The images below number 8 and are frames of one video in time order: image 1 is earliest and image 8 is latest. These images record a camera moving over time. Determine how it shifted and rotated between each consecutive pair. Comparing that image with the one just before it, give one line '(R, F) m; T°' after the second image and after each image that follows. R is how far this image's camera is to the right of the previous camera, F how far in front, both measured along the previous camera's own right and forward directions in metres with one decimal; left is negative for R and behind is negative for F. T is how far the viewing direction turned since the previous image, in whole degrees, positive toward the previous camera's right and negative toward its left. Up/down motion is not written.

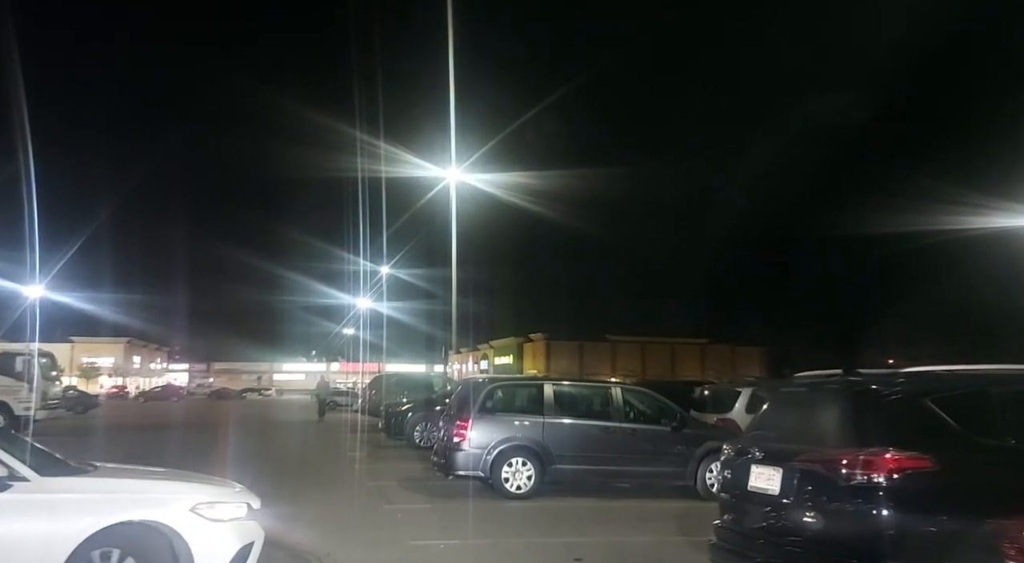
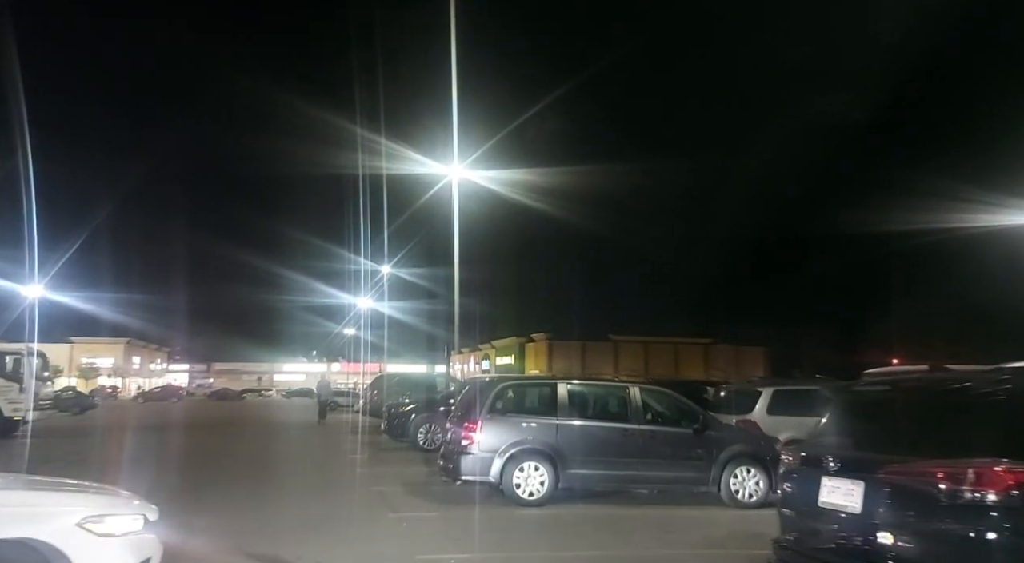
(-0.1, +0.6) m; 0°
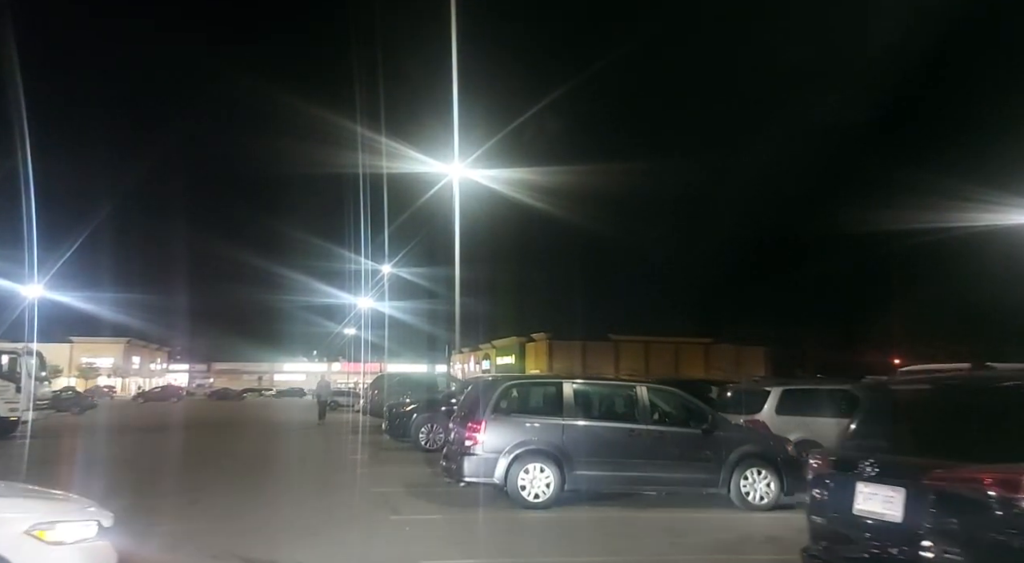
(-0.1, +0.2) m; 0°
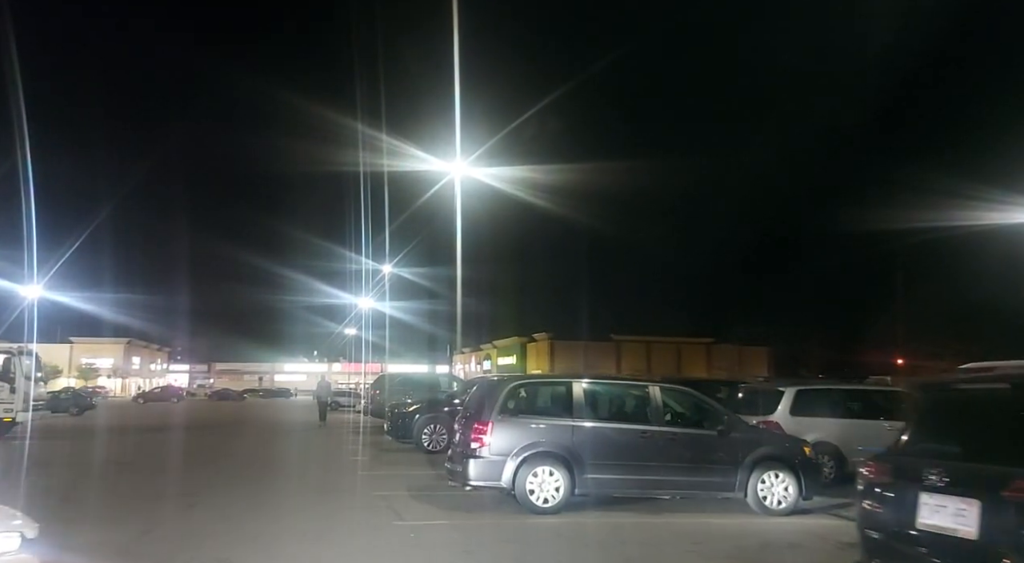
(-0.1, +0.3) m; 0°
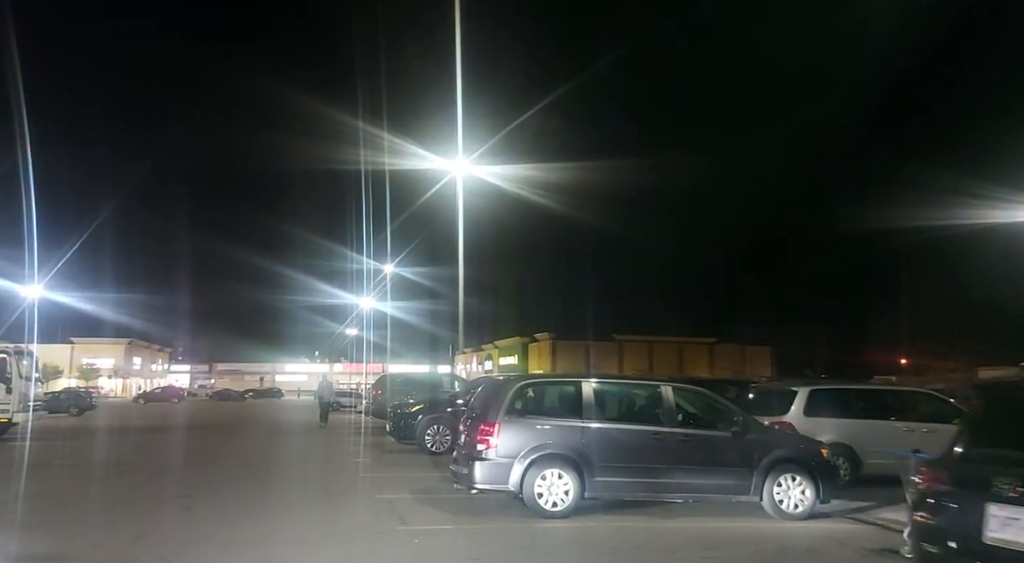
(-0.1, +0.3) m; 0°
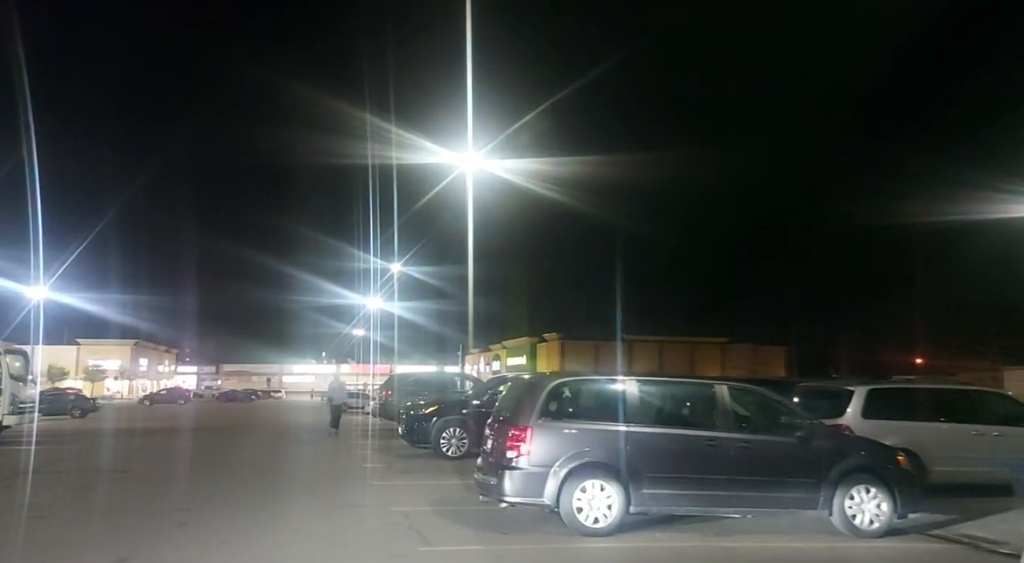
(-0.3, +1.0) m; 0°
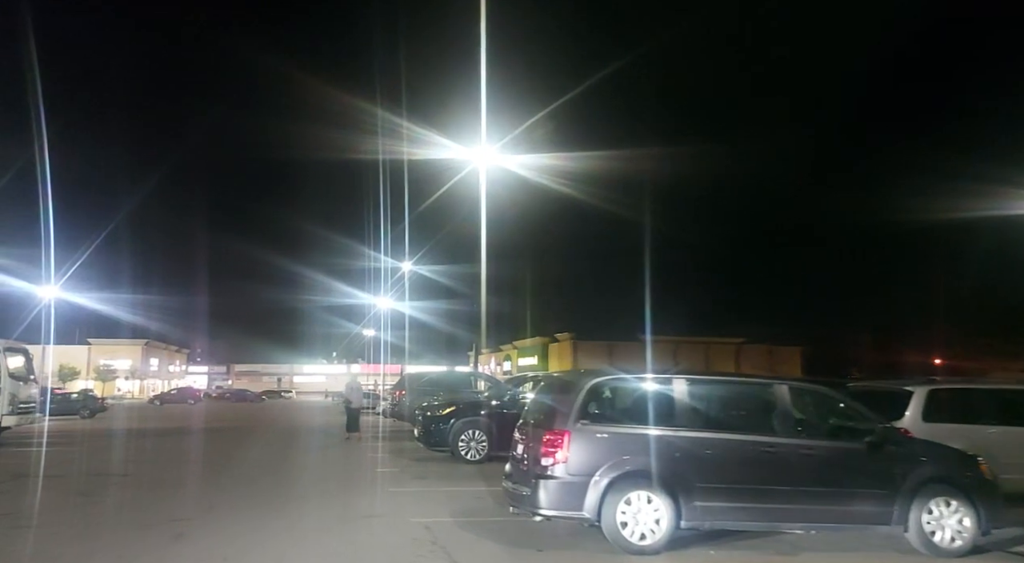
(-0.2, +0.8) m; -1°
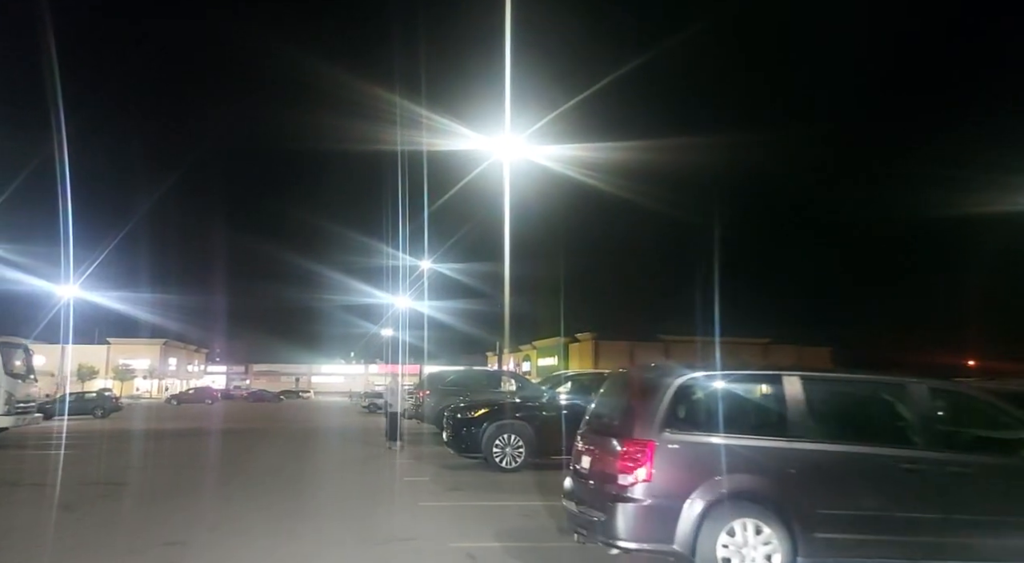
(-0.4, +1.3) m; -1°
